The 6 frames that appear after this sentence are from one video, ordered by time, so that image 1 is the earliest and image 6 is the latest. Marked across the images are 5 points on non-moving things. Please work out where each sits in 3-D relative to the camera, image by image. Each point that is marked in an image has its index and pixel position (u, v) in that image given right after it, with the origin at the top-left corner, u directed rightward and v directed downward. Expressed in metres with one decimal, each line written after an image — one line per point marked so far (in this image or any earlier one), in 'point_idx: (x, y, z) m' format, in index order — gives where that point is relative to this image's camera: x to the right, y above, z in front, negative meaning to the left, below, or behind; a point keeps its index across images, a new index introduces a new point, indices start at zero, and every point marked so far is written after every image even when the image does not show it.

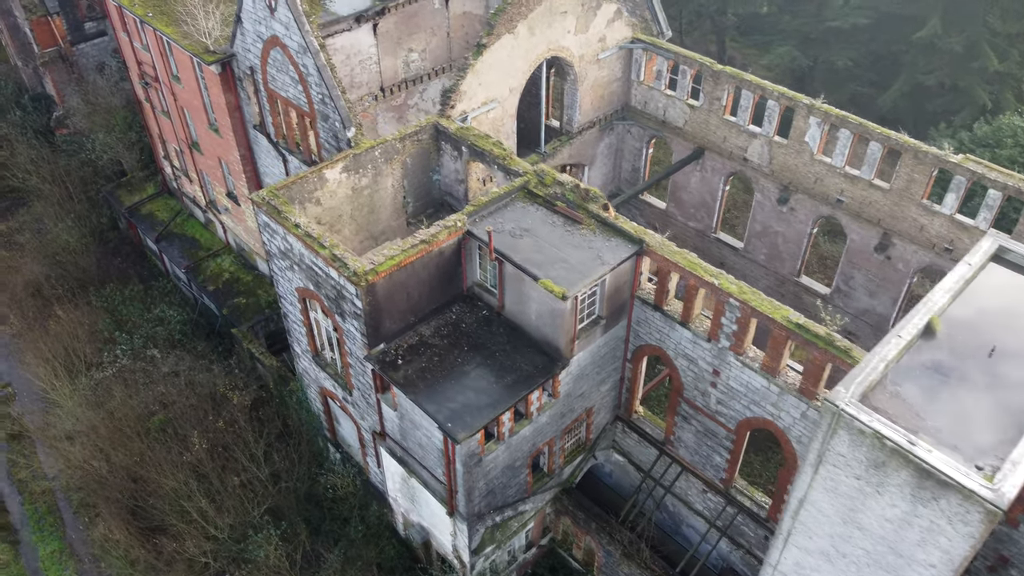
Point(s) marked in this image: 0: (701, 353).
0: (+3.8, -1.3, +17.0) m
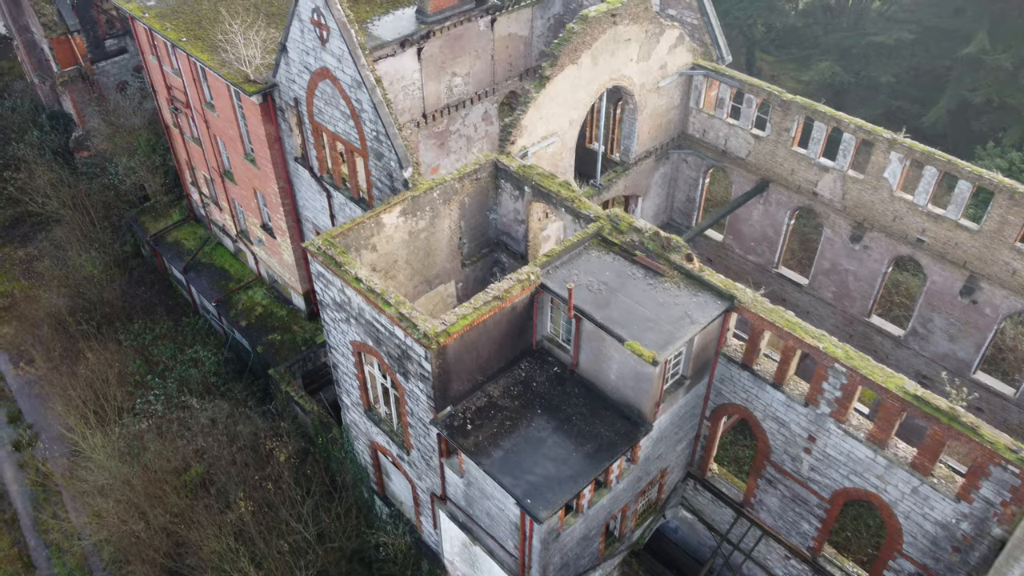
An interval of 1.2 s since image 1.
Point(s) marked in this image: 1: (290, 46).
0: (+5.2, -2.4, +15.7) m
1: (-5.0, +5.5, +19.2) m
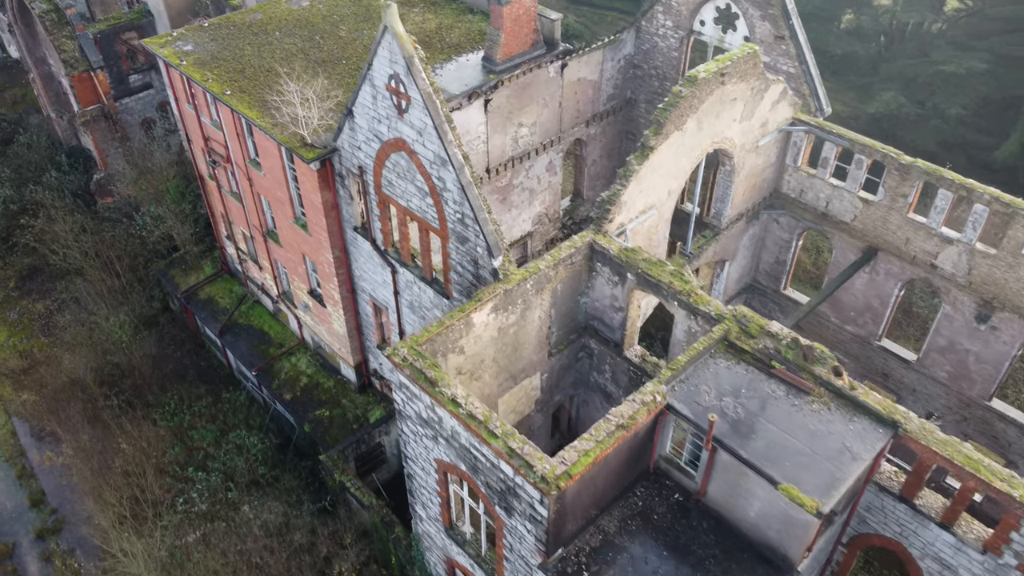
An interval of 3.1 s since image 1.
0: (+7.2, -4.4, +13.4) m
1: (-3.1, +3.5, +16.9) m
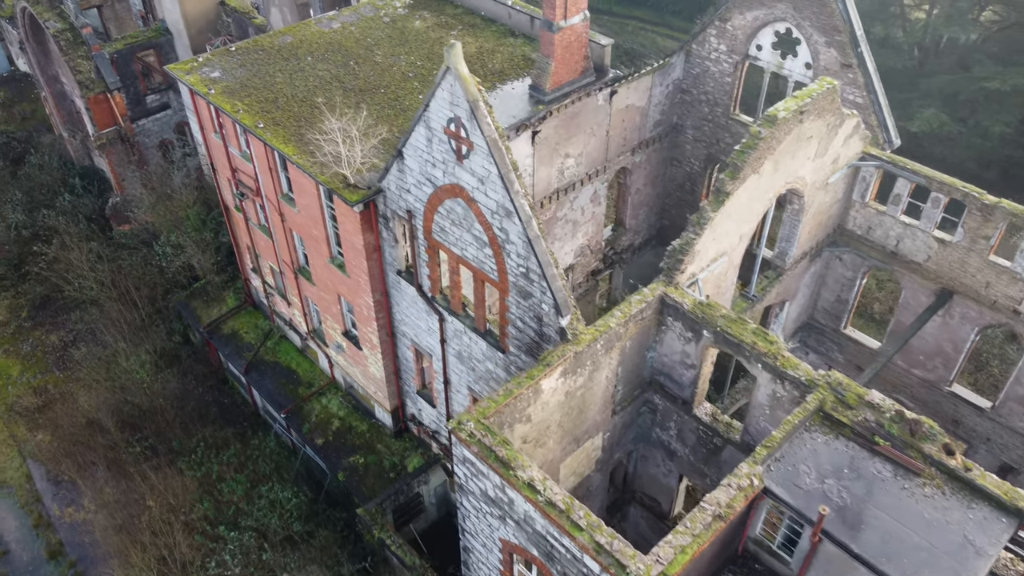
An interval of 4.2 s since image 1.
0: (+8.4, -5.4, +12.2) m
1: (-1.9, +2.5, +15.7) m
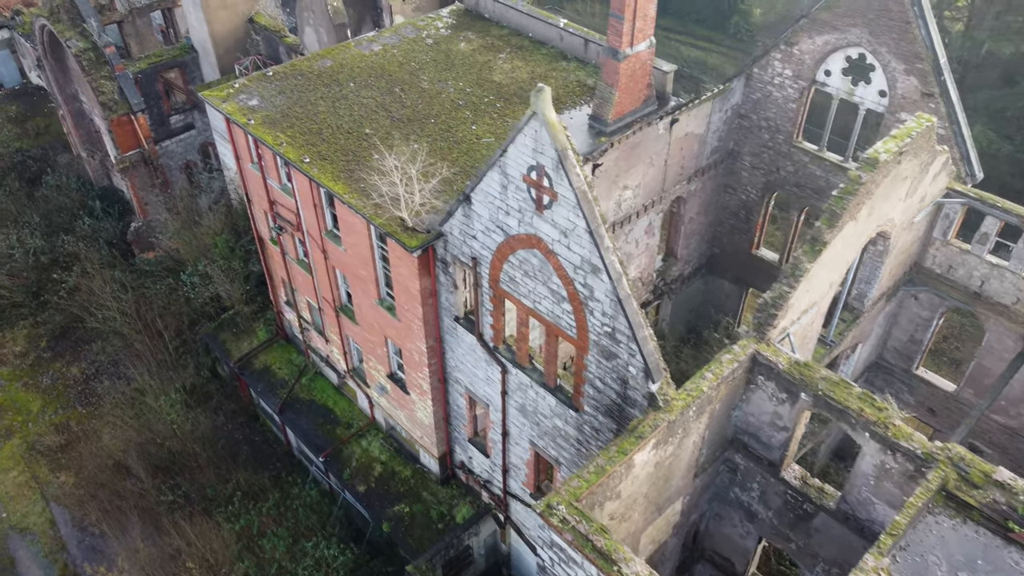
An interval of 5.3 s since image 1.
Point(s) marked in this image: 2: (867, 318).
0: (+9.7, -6.4, +11.0) m
1: (-0.6, +1.5, +14.5) m
2: (+8.0, -0.7, +19.0) m
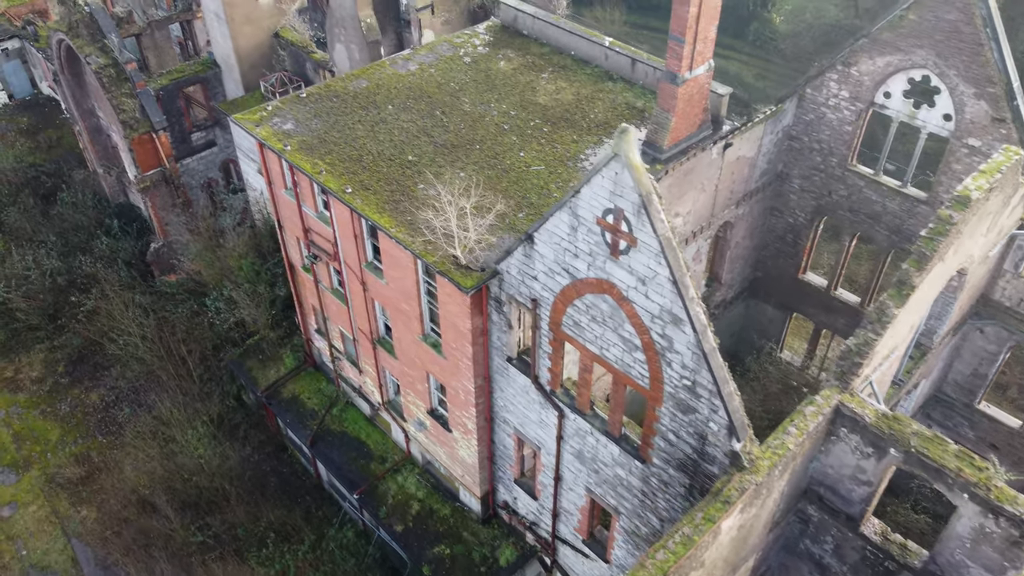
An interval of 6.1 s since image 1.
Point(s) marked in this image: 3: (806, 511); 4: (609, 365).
0: (+10.8, -7.1, +10.1) m
1: (+0.5, +0.8, +13.6) m
2: (+9.0, -1.4, +18.1) m
3: (+5.2, -4.0, +15.0) m
4: (+1.6, -1.3, +13.9) m
